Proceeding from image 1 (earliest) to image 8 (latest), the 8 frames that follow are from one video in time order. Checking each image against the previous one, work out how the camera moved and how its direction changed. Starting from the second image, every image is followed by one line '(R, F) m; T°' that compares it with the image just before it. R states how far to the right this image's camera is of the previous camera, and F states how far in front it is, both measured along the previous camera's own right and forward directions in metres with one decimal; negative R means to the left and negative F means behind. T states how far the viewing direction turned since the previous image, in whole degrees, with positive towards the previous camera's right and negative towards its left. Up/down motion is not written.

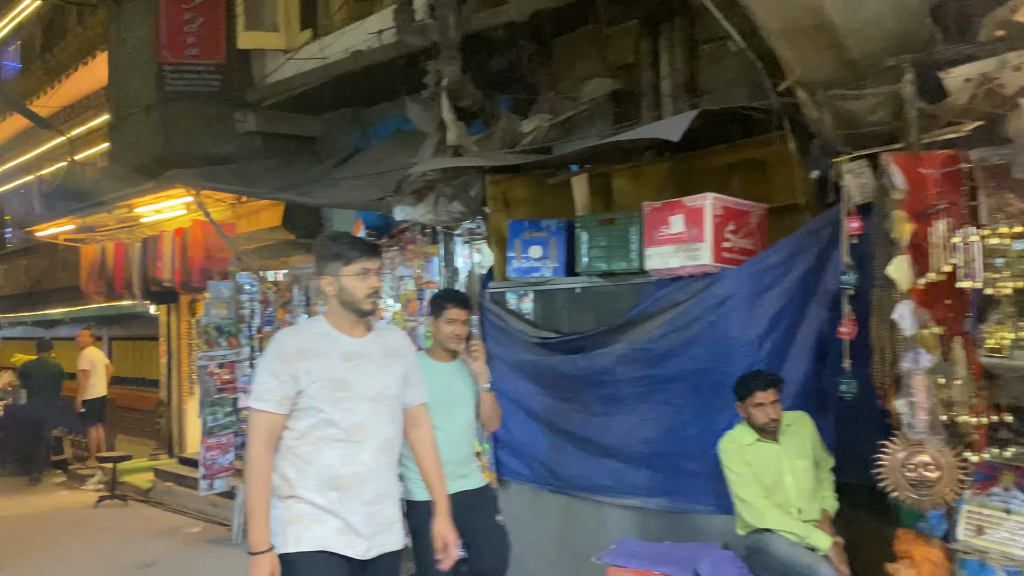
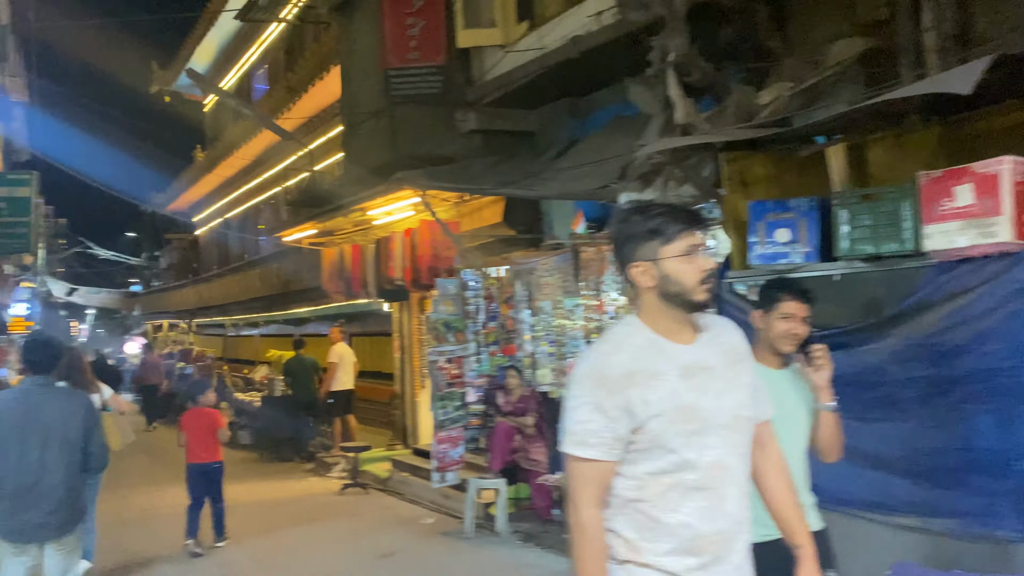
(-0.1, +0.3) m; -15°
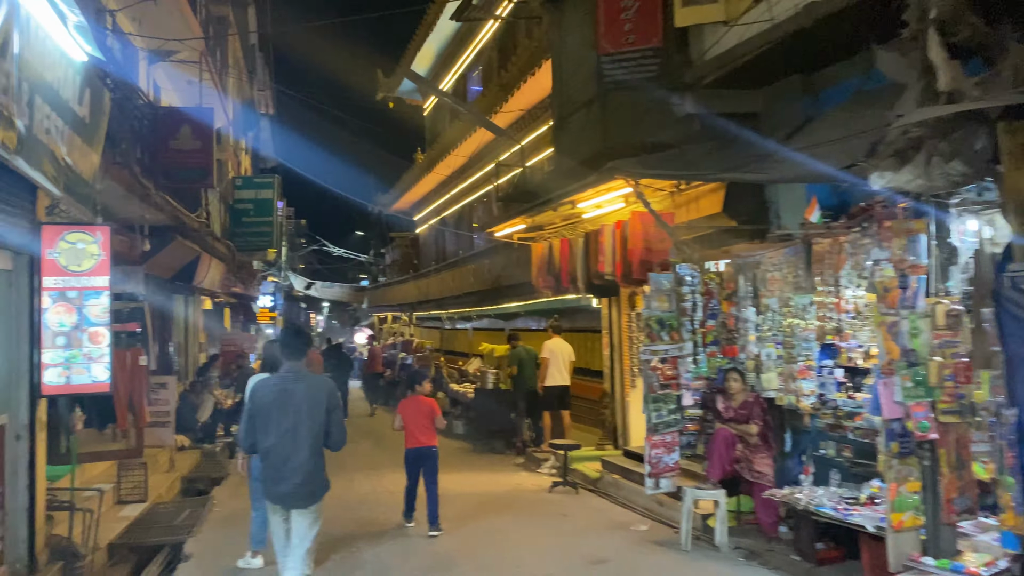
(-0.1, +0.3) m; -14°
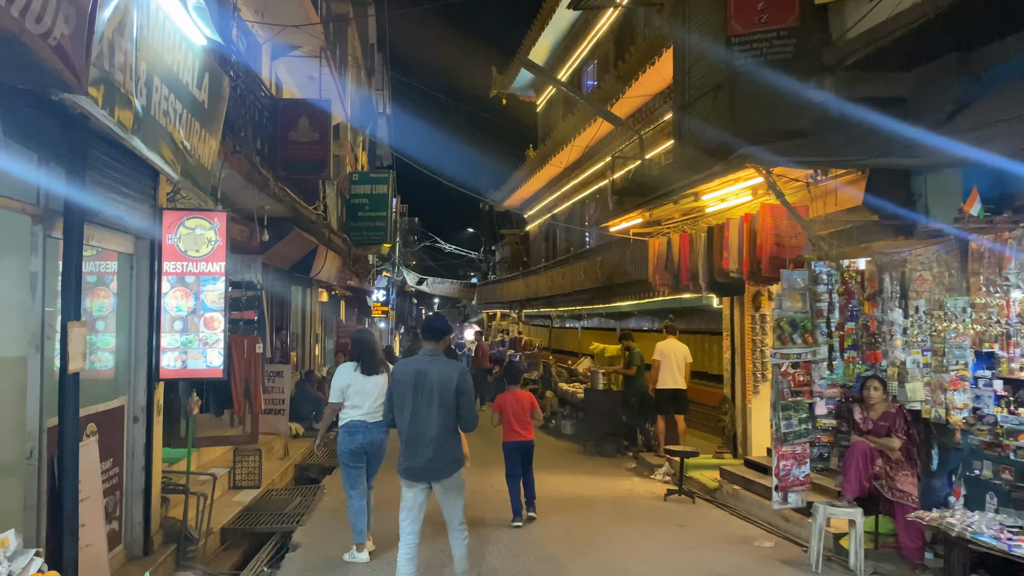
(-0.1, +0.3) m; -7°
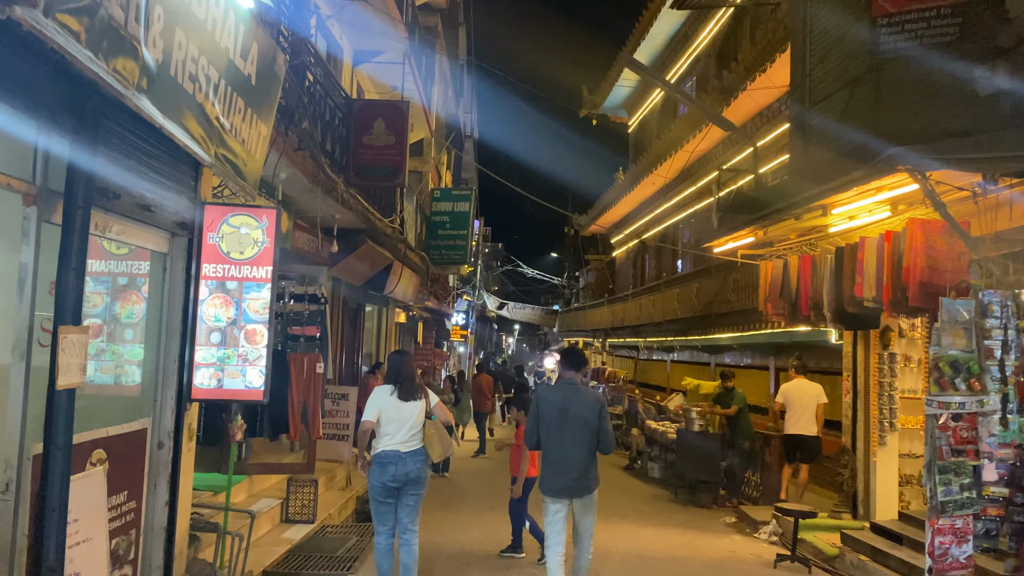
(-0.1, +0.9) m; -6°
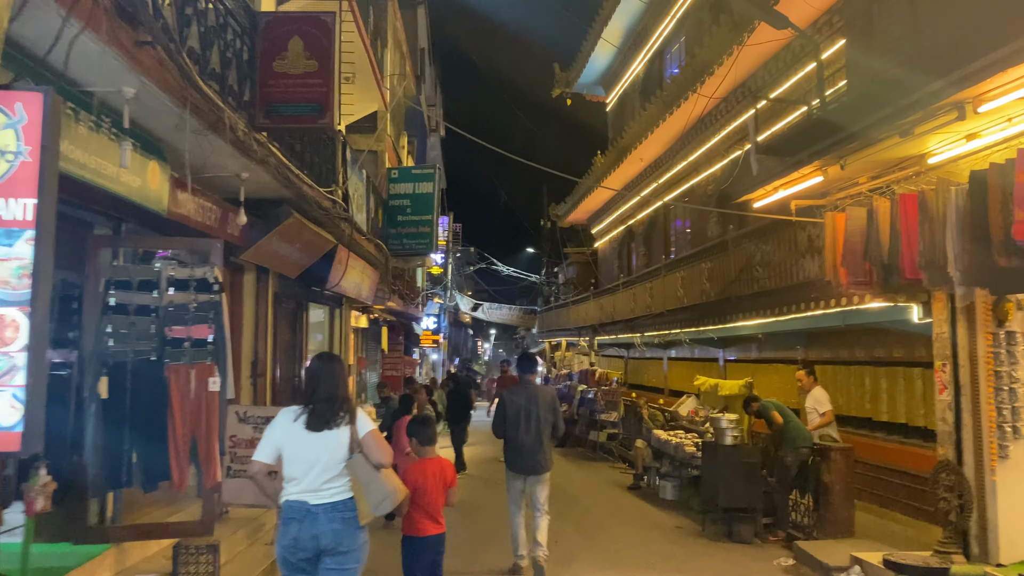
(0.0, +2.2) m; +2°
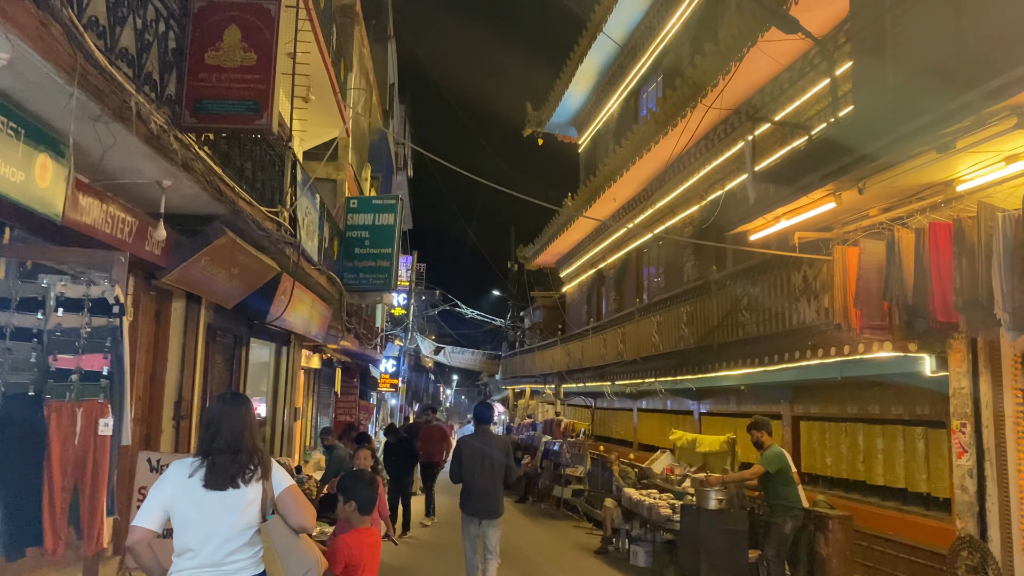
(0.0, +0.8) m; +2°
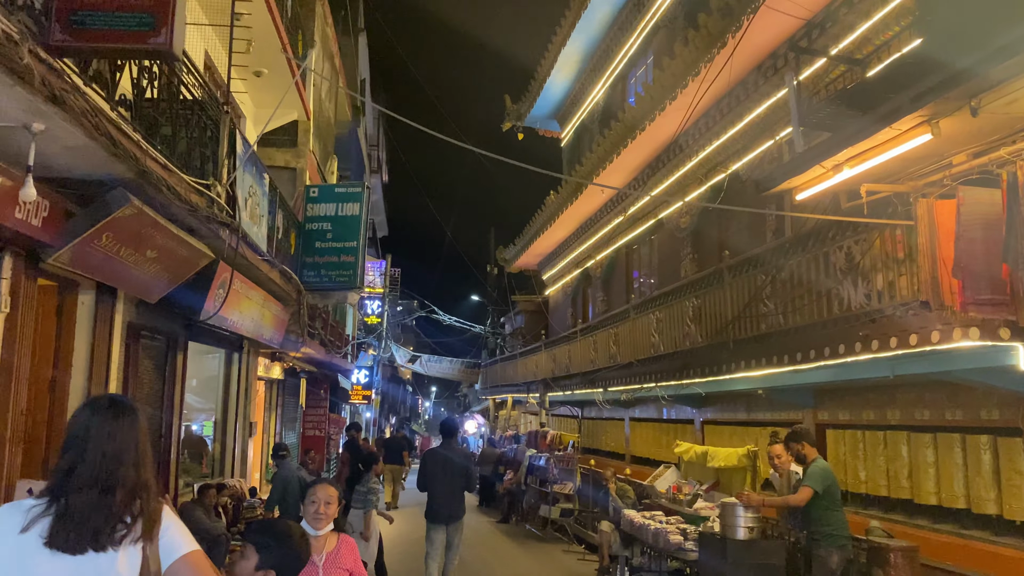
(0.0, +1.3) m; +1°
